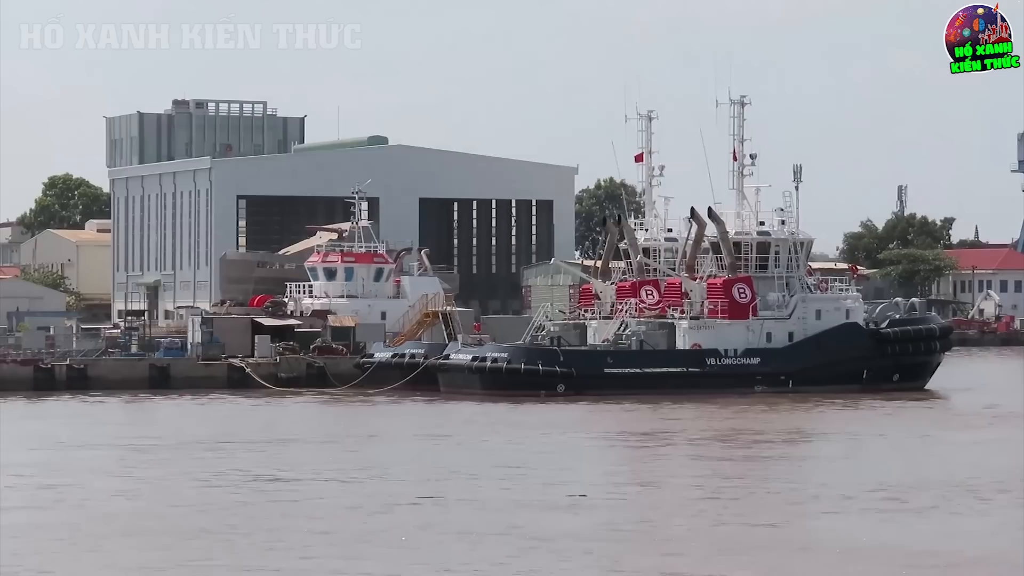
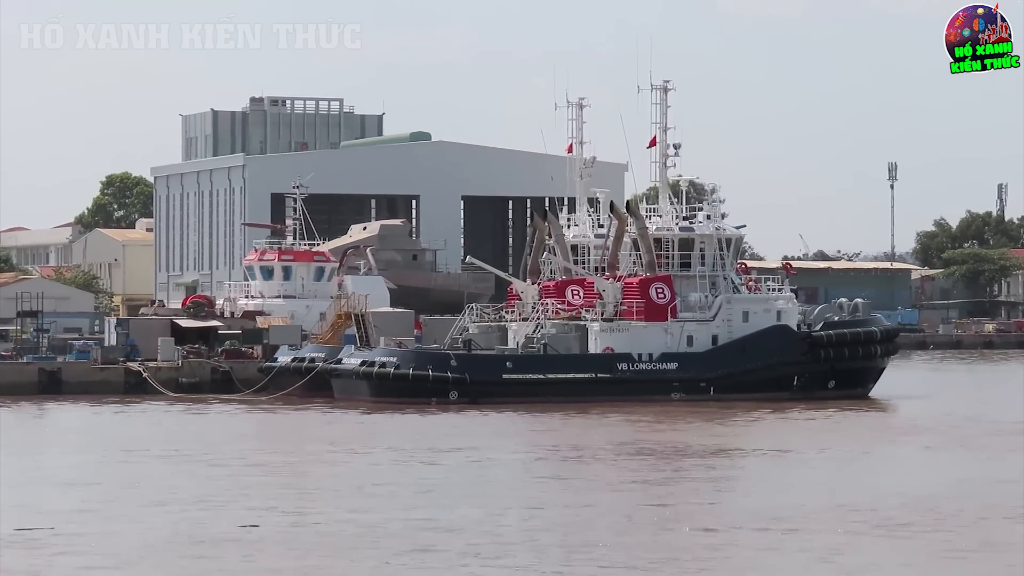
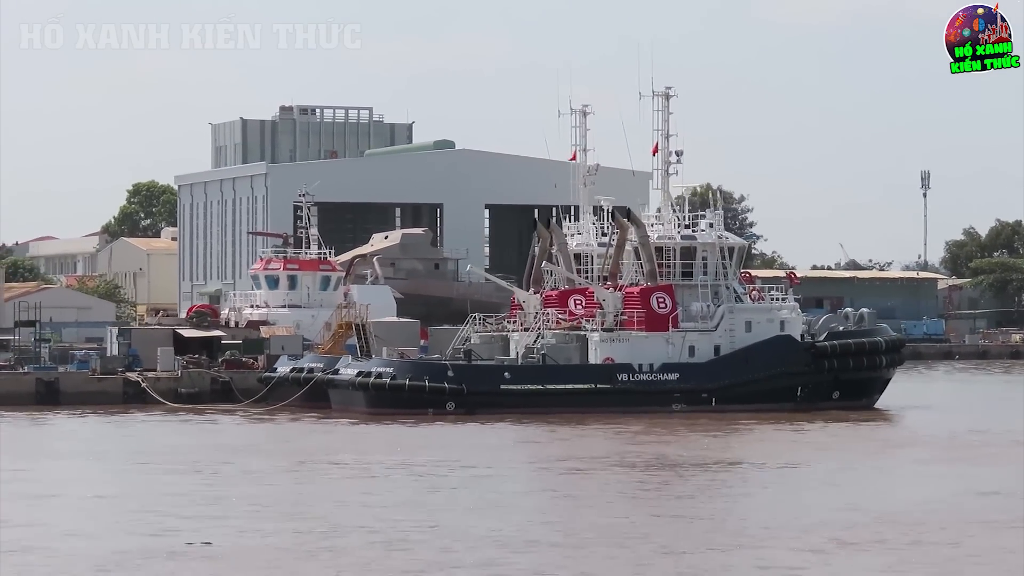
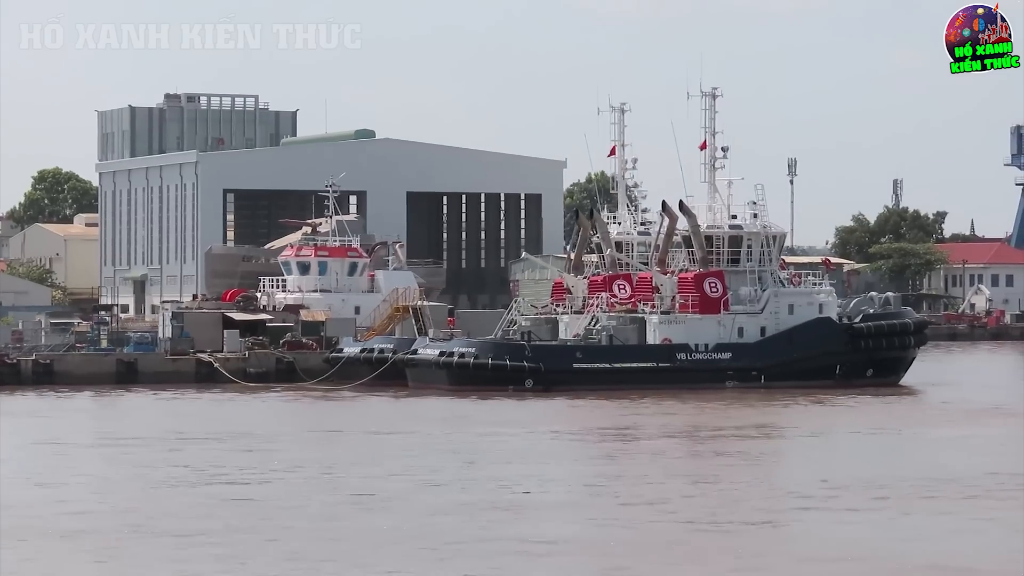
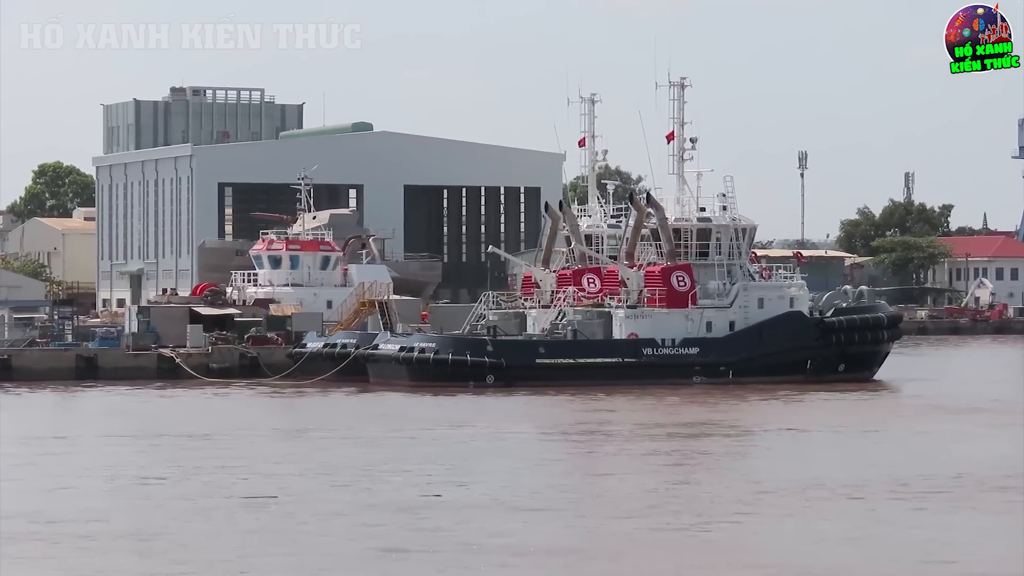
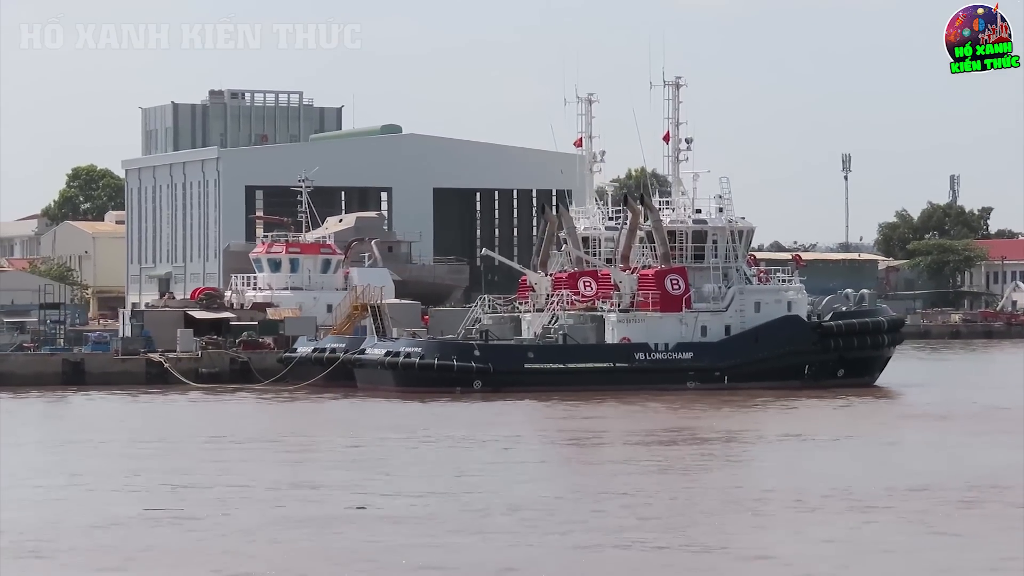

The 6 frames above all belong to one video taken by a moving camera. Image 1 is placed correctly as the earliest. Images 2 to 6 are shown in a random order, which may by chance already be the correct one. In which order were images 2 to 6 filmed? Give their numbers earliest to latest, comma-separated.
4, 5, 6, 2, 3
